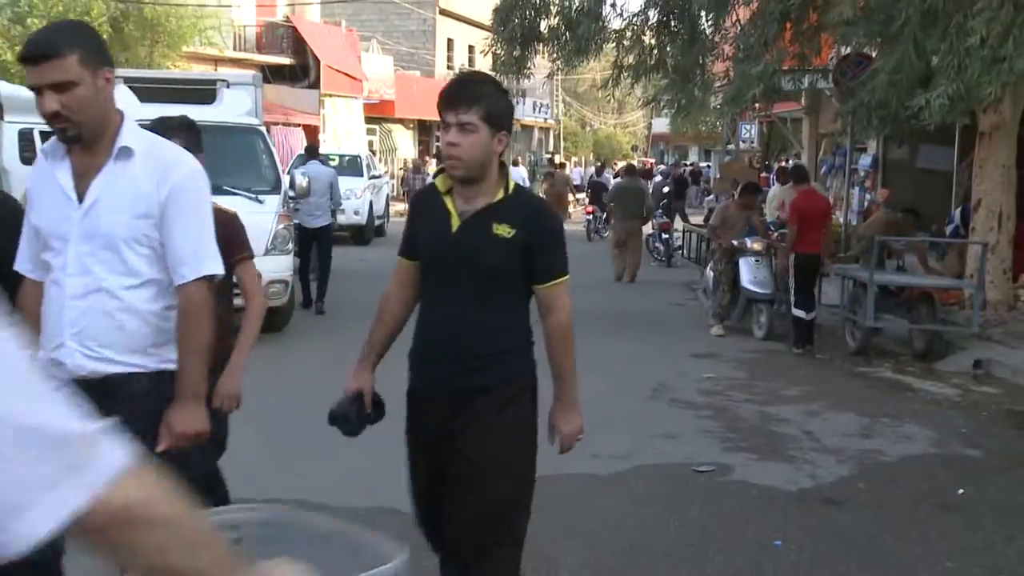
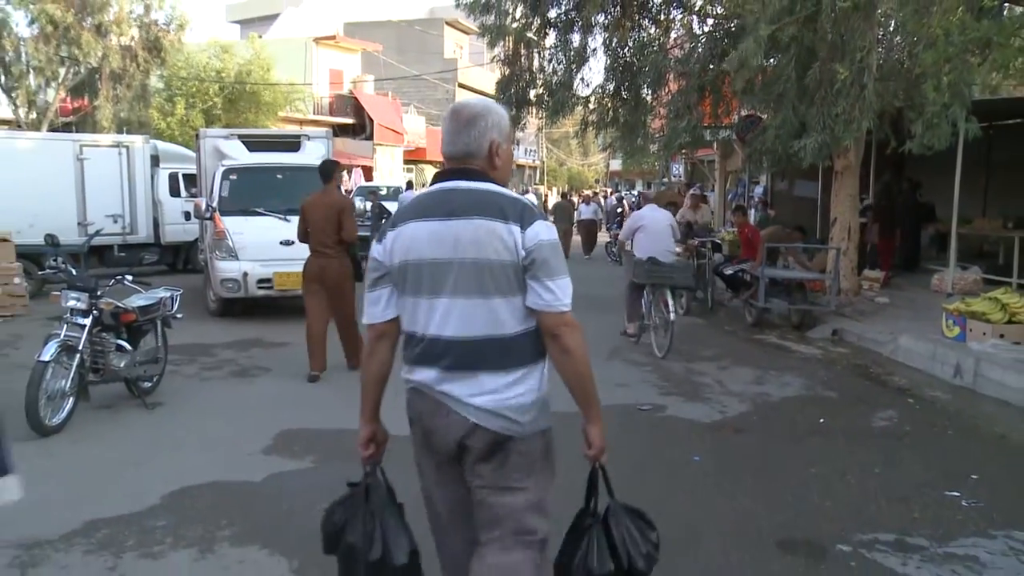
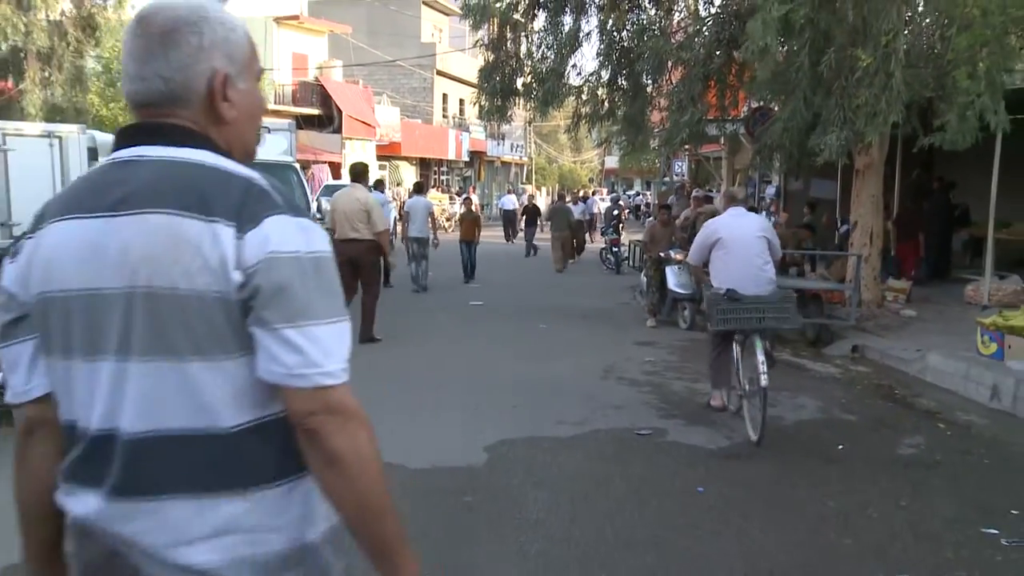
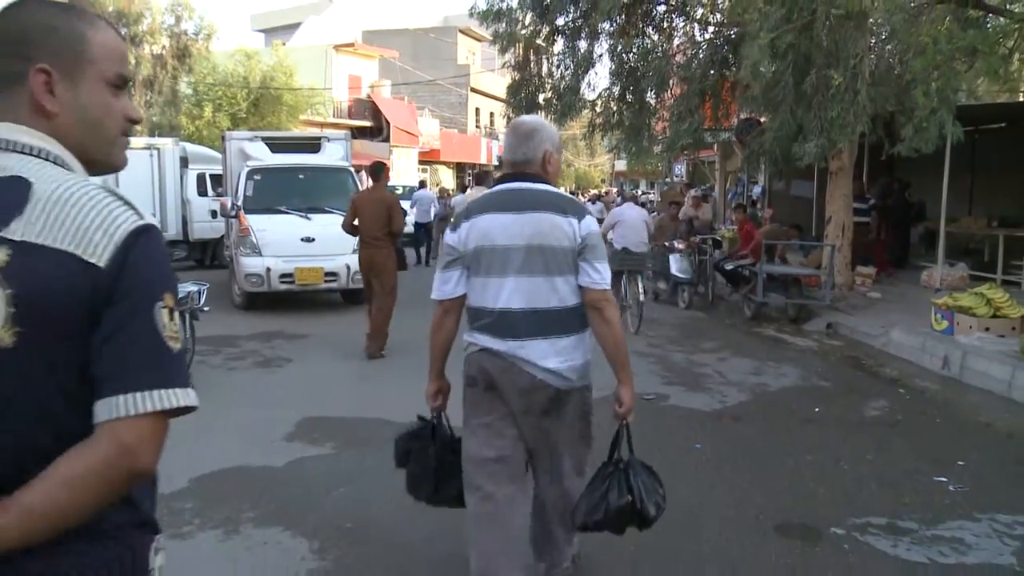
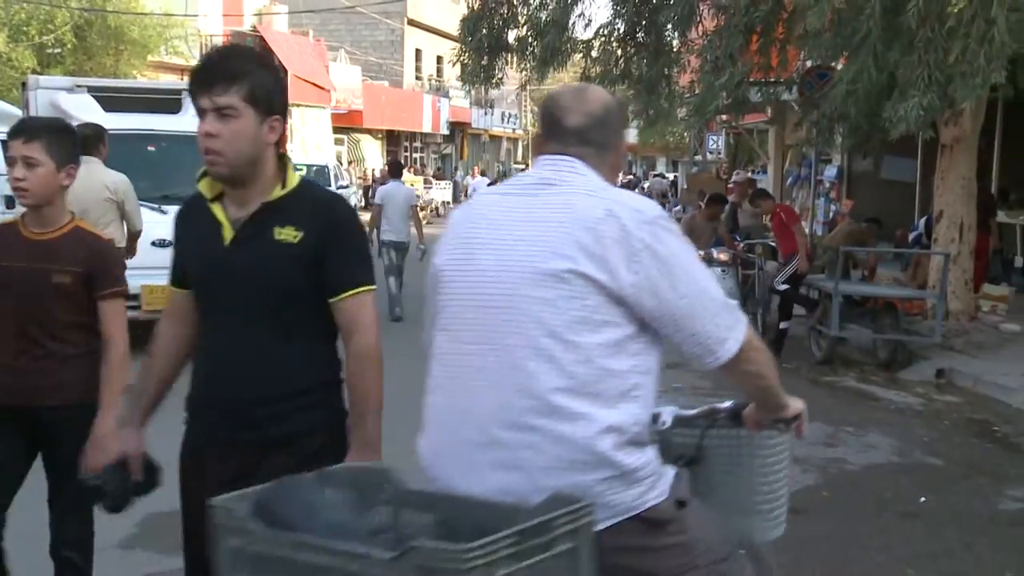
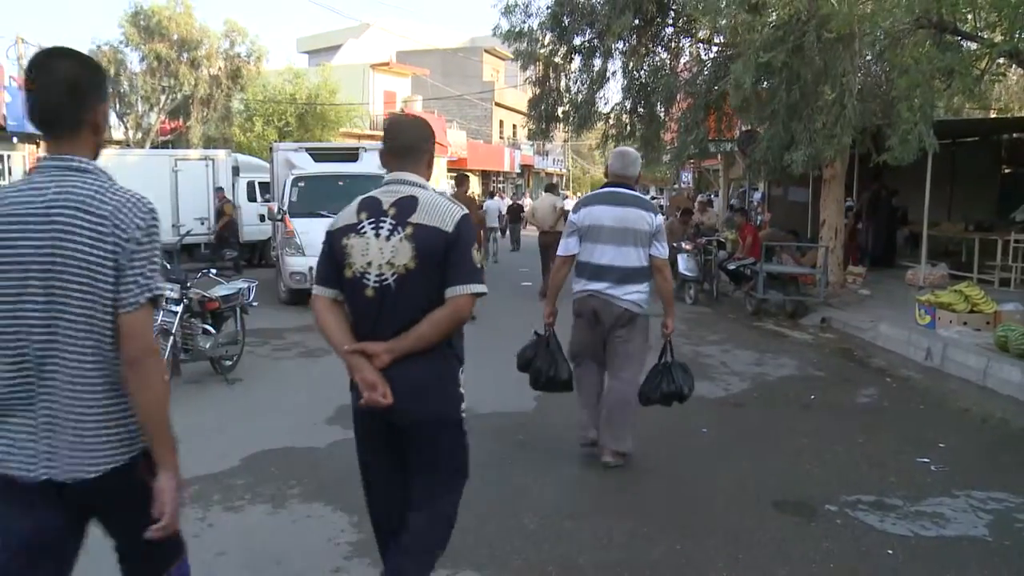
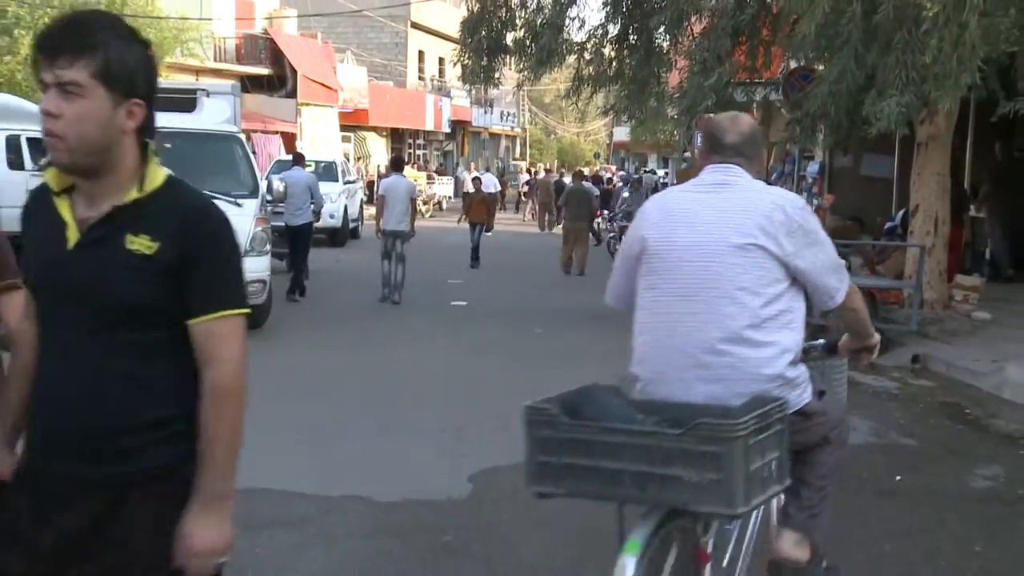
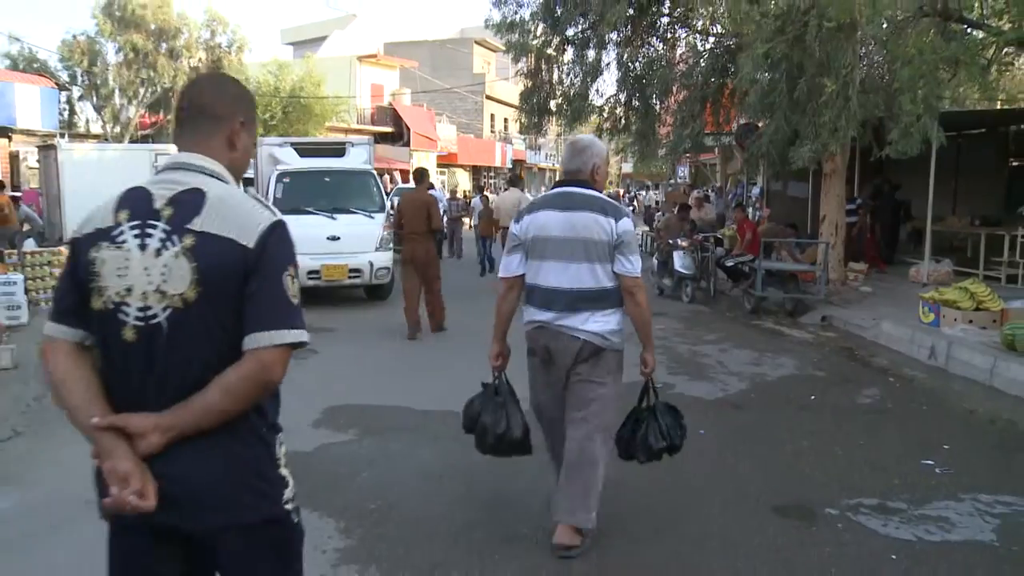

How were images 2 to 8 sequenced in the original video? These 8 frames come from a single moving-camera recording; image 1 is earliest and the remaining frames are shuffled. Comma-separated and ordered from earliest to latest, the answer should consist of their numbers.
5, 7, 3, 2, 4, 8, 6
